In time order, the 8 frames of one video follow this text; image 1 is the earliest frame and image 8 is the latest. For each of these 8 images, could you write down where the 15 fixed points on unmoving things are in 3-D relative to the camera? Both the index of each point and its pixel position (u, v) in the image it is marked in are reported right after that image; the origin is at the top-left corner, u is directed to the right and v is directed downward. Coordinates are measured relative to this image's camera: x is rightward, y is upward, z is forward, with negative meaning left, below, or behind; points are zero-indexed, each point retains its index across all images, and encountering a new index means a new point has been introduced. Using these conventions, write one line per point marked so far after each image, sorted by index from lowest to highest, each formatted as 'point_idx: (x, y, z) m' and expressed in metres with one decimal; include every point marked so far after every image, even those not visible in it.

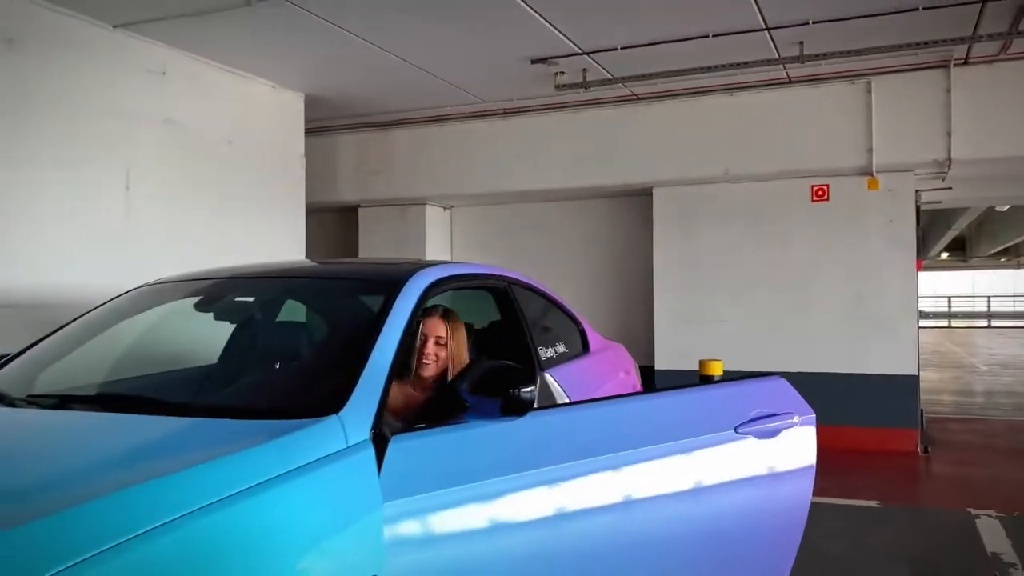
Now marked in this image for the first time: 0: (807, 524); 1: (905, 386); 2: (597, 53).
0: (+1.6, -1.3, +4.3) m
1: (+3.2, -0.8, +6.4) m
2: (+0.6, +1.7, +5.7) m
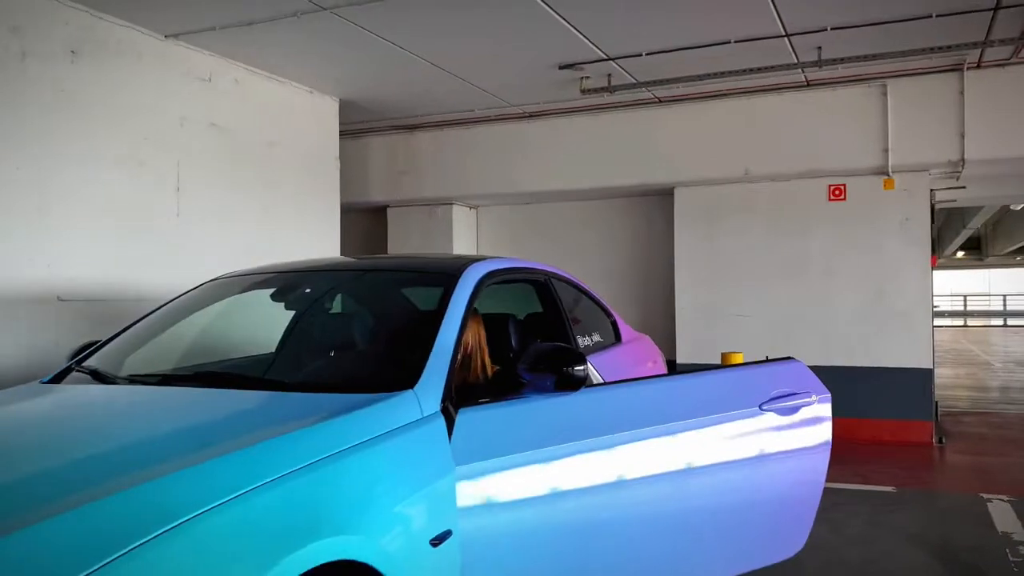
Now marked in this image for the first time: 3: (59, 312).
0: (+1.8, -1.3, +4.5) m
1: (+3.5, -0.8, +6.6) m
2: (+0.8, +1.8, +6.0) m
3: (-2.7, -0.1, +4.7) m
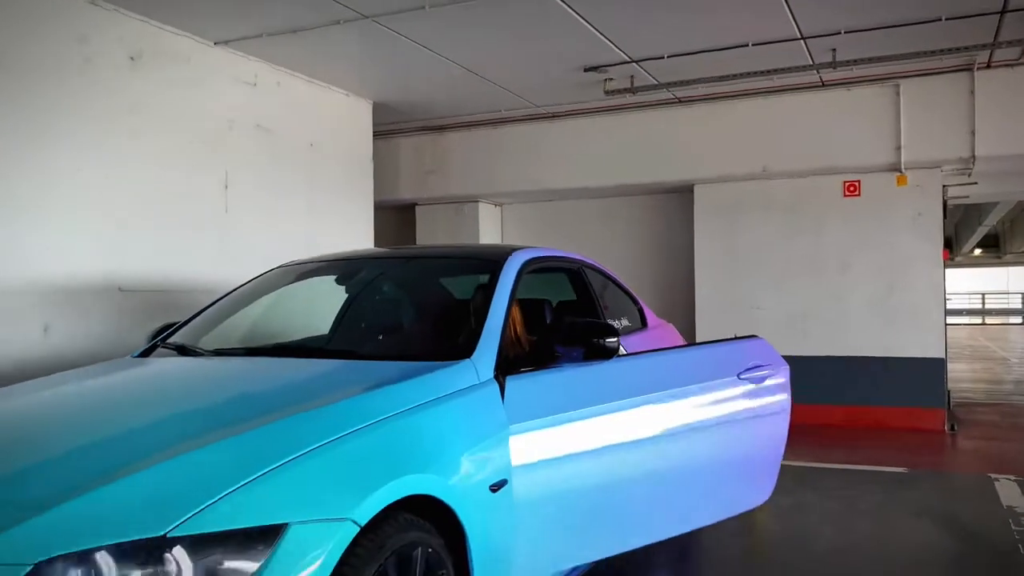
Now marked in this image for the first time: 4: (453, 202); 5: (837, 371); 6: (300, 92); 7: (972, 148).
0: (+2.0, -1.2, +4.8) m
1: (+3.7, -0.7, +6.9) m
2: (+1.1, +1.8, +6.3) m
3: (-2.5, -0.1, +5.0) m
4: (-0.6, +1.0, +8.7) m
5: (+3.0, -0.7, +7.2) m
6: (-1.8, +1.6, +6.5) m
7: (+3.8, +1.2, +6.5) m
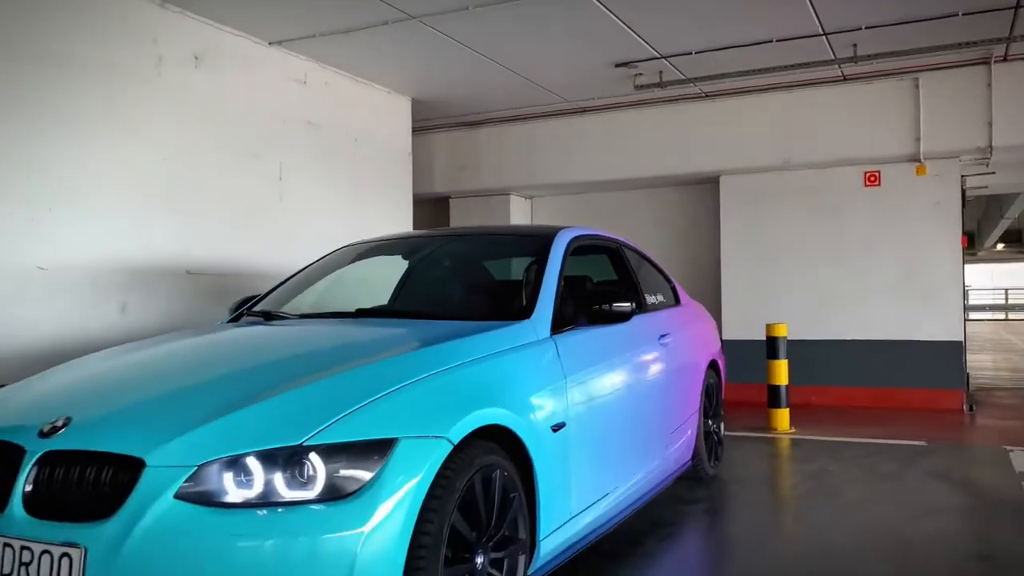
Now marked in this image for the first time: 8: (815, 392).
0: (+2.3, -1.1, +5.1) m
1: (+4.0, -0.6, +7.1) m
2: (+1.4, +1.9, +6.6) m
3: (-2.2, 0.0, +5.4) m
4: (-0.3, +1.1, +9.0) m
5: (+3.3, -0.6, +7.4) m
6: (-1.5, +1.7, +6.9) m
7: (+4.1, +1.3, +6.8) m
8: (+3.0, -1.0, +7.6) m
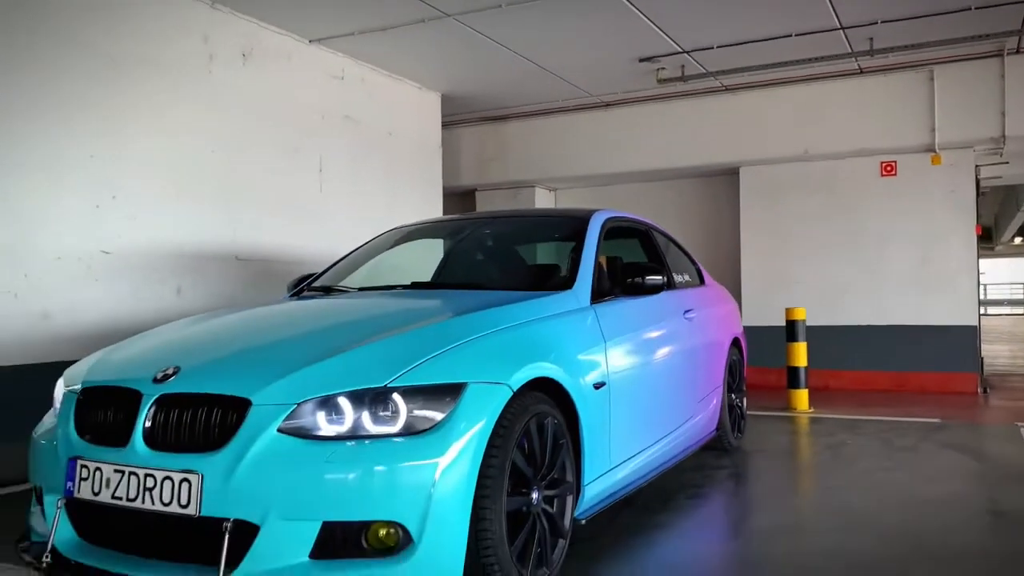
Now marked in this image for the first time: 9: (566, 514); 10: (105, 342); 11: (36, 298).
0: (+2.5, -1.0, +5.3) m
1: (+4.2, -0.4, +7.3) m
2: (+1.6, +2.1, +6.8) m
3: (-2.0, +0.1, +5.7) m
4: (0.0, +1.2, +9.3) m
5: (+3.6, -0.5, +7.7) m
6: (-1.2, +1.9, +7.2) m
7: (+4.4, +1.4, +7.0) m
8: (+3.2, -0.9, +7.8) m
9: (+0.2, -0.8, +2.7) m
10: (-2.5, -0.3, +4.8) m
11: (-2.7, 0.0, +4.4) m
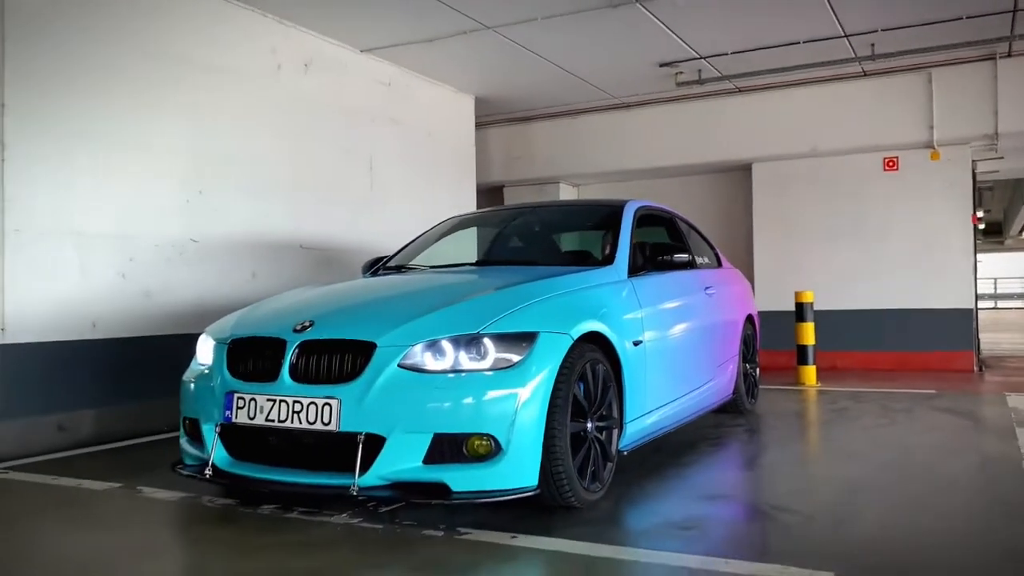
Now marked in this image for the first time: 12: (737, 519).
0: (+2.8, -0.8, +5.9) m
1: (+4.6, -0.3, +7.9) m
2: (+1.9, +2.2, +7.4) m
3: (-1.7, +0.3, +6.4) m
4: (+0.3, +1.3, +9.9) m
5: (+3.9, -0.4, +8.2) m
6: (-0.9, +2.0, +7.8) m
7: (+4.7, +1.6, +7.5) m
8: (+3.5, -0.7, +8.4) m
9: (+0.4, -0.7, +3.3) m
10: (-2.2, -0.2, +5.5) m
11: (-2.5, +0.1, +5.1) m
12: (+0.9, -0.9, +3.1) m
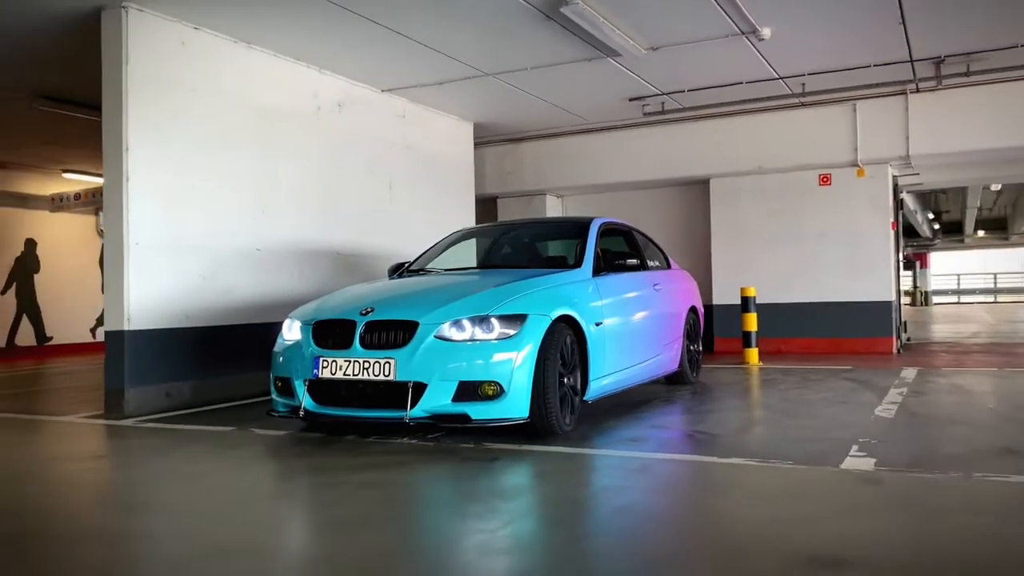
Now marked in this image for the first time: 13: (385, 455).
0: (+2.8, -0.8, +7.4) m
1: (+4.5, -0.3, +9.4) m
2: (+1.8, +2.2, +8.9) m
3: (-1.7, +0.3, +7.8) m
4: (+0.2, +1.4, +11.4) m
5: (+3.8, -0.3, +9.8) m
6: (-1.0, +2.0, +9.2) m
7: (+4.6, +1.6, +9.1) m
8: (+3.5, -0.7, +10.0) m
9: (+0.5, -0.6, +4.8) m
10: (-2.2, -0.2, +6.9) m
11: (-2.5, +0.1, +6.5) m
12: (+0.9, -0.9, +4.5) m
13: (-0.7, -0.9, +4.2) m
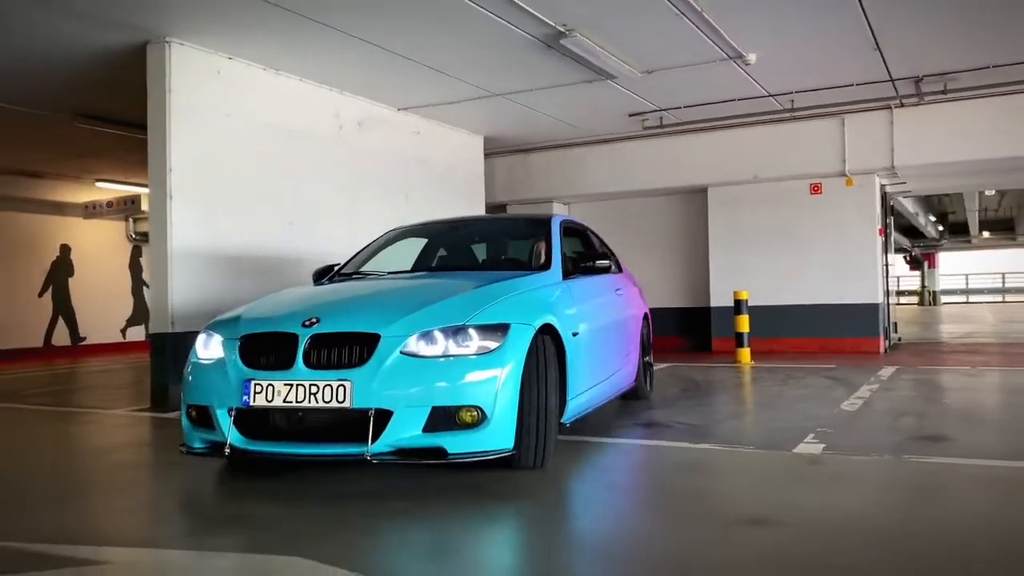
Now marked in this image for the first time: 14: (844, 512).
0: (+2.8, -0.9, +8.0) m
1: (+4.6, -0.3, +10.0) m
2: (+1.9, +2.2, +9.5) m
3: (-1.7, +0.2, +8.5) m
4: (+0.3, +1.3, +12.0) m
5: (+3.9, -0.4, +10.3) m
6: (-0.9, +2.0, +9.9) m
7: (+4.7, +1.6, +9.6) m
8: (+3.6, -0.7, +10.5) m
9: (+0.5, -0.7, +5.4) m
10: (-2.2, -0.3, +7.5) m
11: (-2.4, 0.0, +7.2) m
12: (+0.9, -0.9, +5.2) m
13: (-0.7, -1.0, +4.9) m
14: (+1.4, -0.9, +3.3) m
